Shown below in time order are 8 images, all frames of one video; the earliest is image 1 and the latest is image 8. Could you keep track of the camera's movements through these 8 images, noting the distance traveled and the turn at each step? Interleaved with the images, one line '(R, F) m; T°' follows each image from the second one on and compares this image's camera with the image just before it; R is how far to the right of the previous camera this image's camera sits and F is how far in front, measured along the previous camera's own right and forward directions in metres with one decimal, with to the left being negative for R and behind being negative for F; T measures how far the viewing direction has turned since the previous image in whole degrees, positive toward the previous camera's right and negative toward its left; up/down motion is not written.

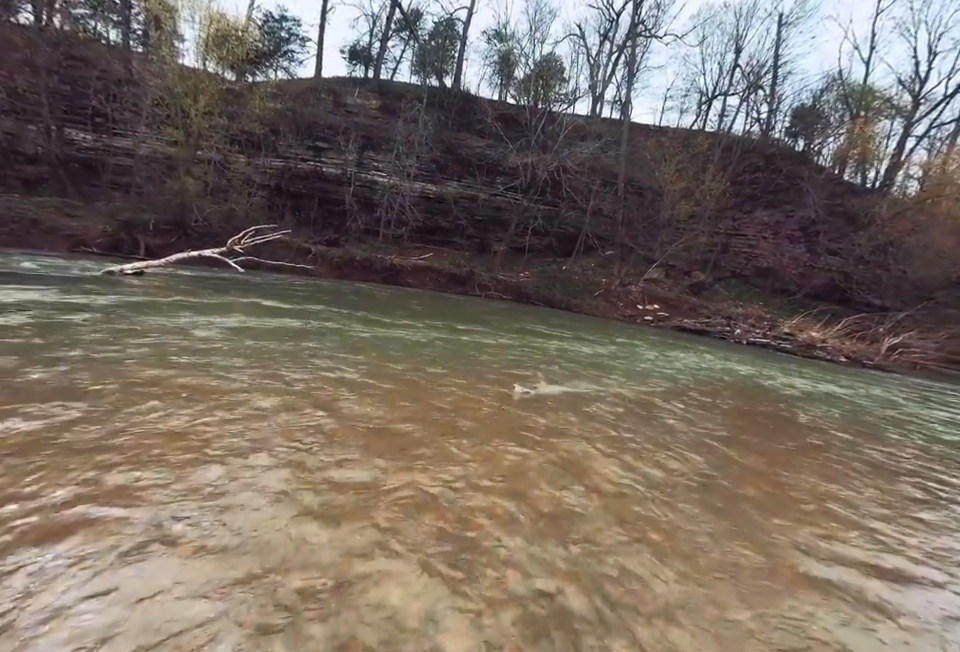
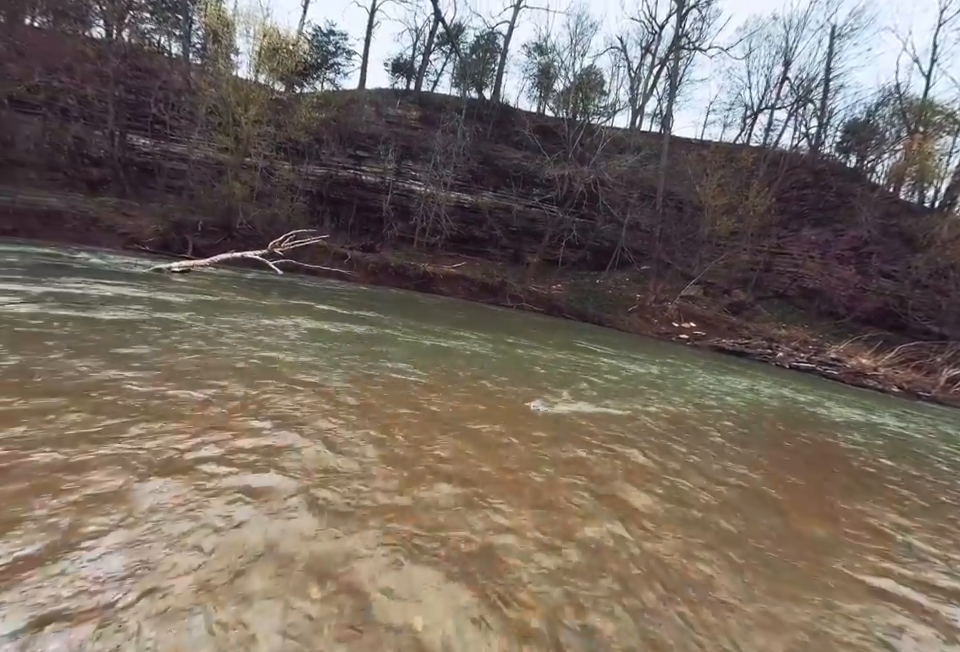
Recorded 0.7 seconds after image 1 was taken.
(0.0, 0.0) m; -4°
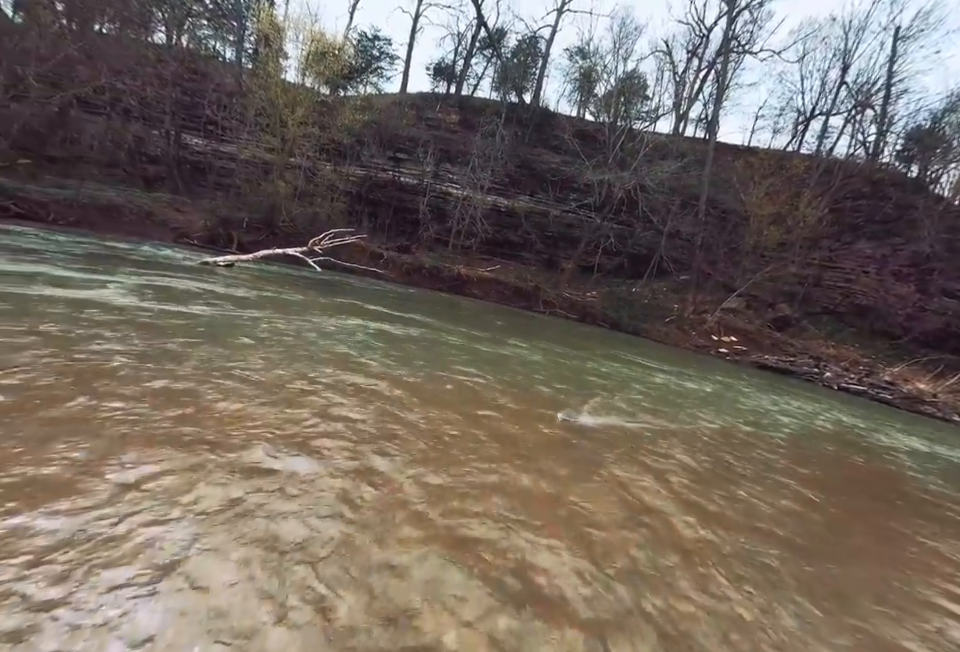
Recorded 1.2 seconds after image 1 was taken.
(0.0, 0.0) m; -4°
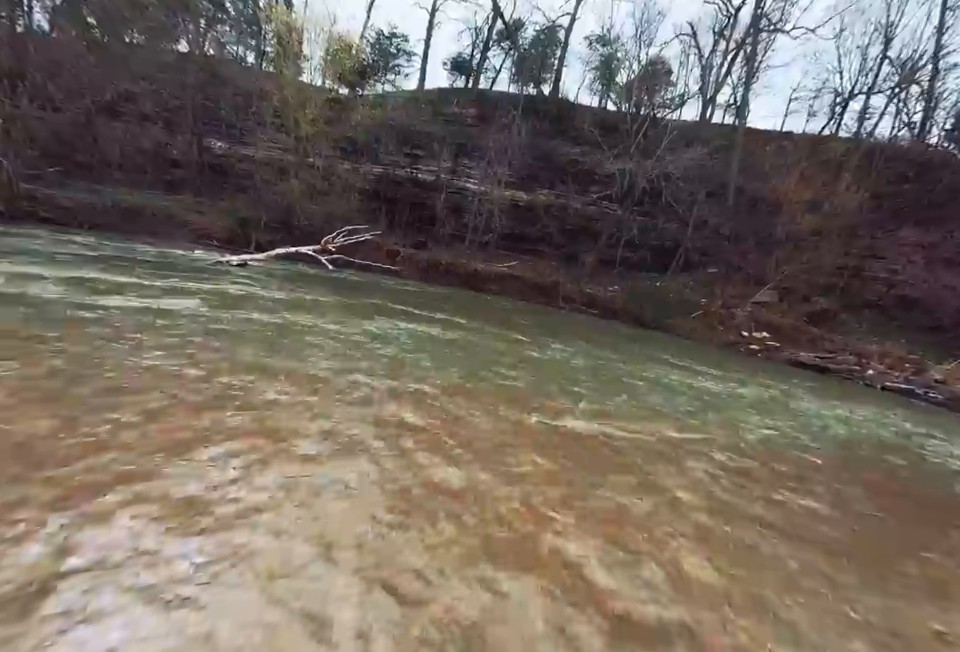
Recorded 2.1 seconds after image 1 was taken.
(+0.1, +0.4) m; -3°
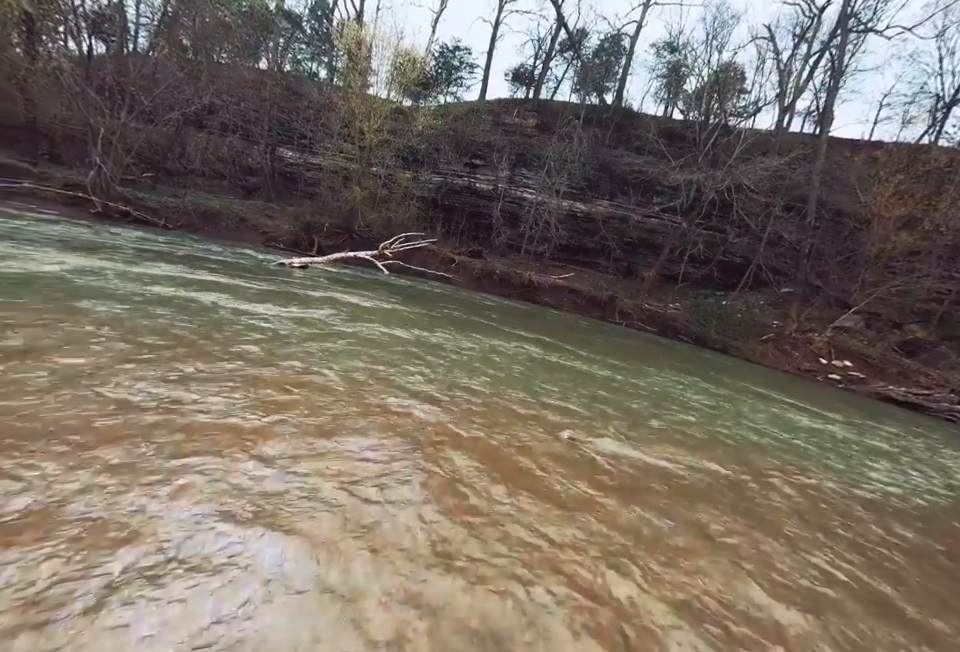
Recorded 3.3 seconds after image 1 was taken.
(0.0, +0.2) m; -6°
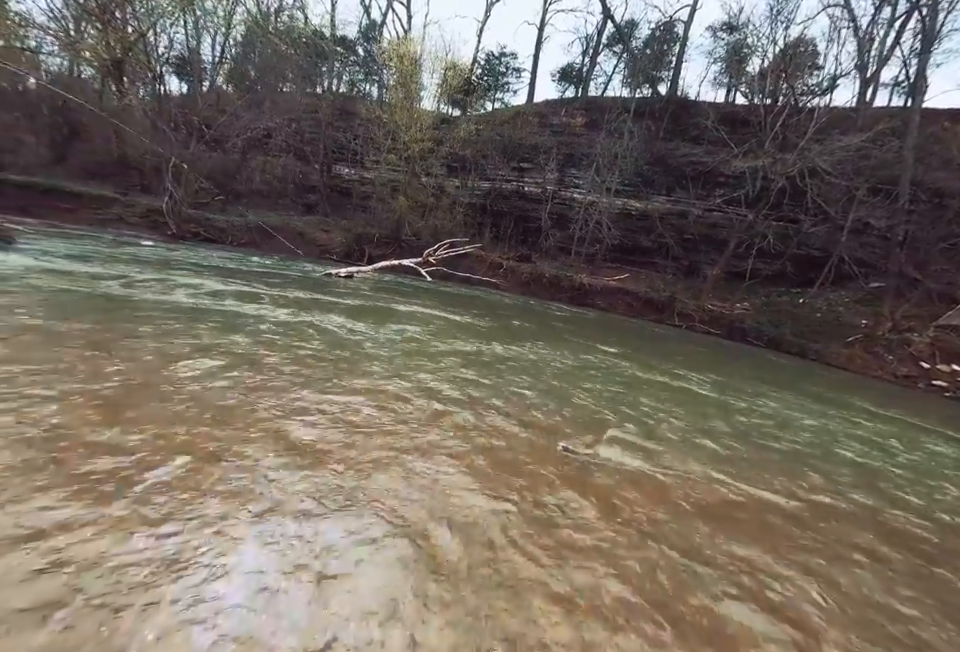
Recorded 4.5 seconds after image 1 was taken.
(+0.2, +0.5) m; -7°
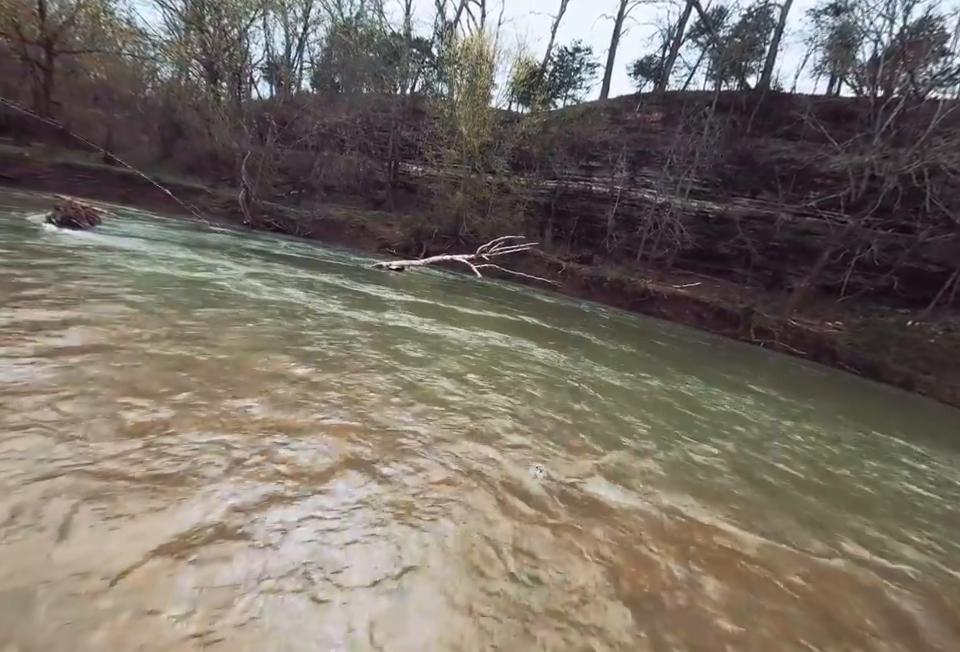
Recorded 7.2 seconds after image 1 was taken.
(+0.2, +0.6) m; -7°
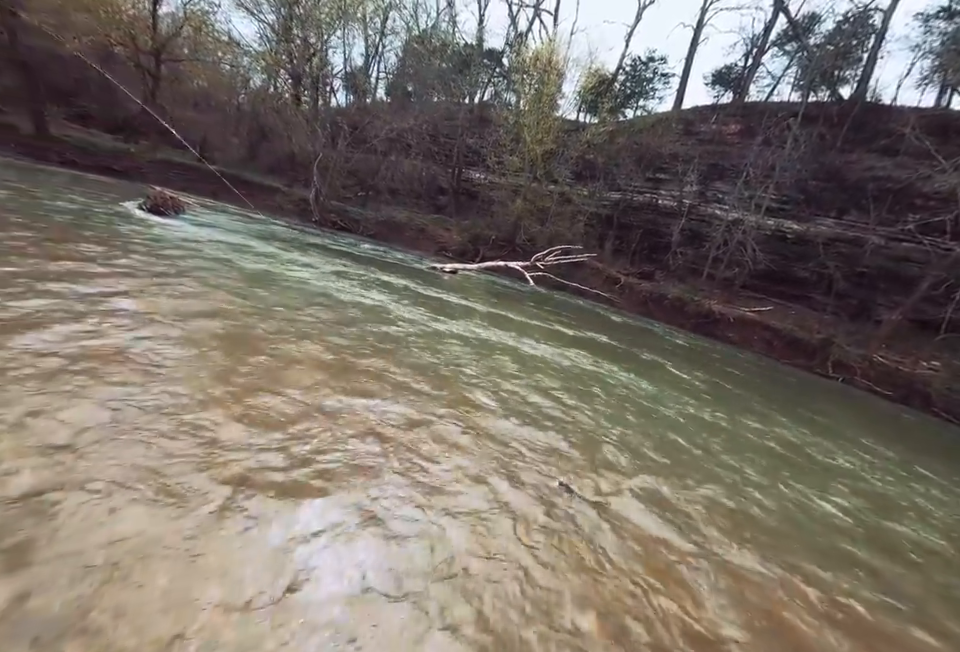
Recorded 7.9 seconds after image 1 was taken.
(+0.1, +0.3) m; -7°
